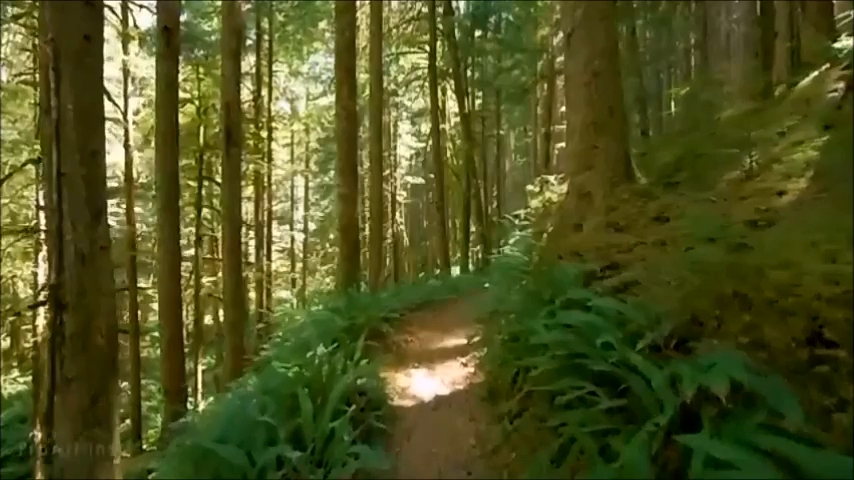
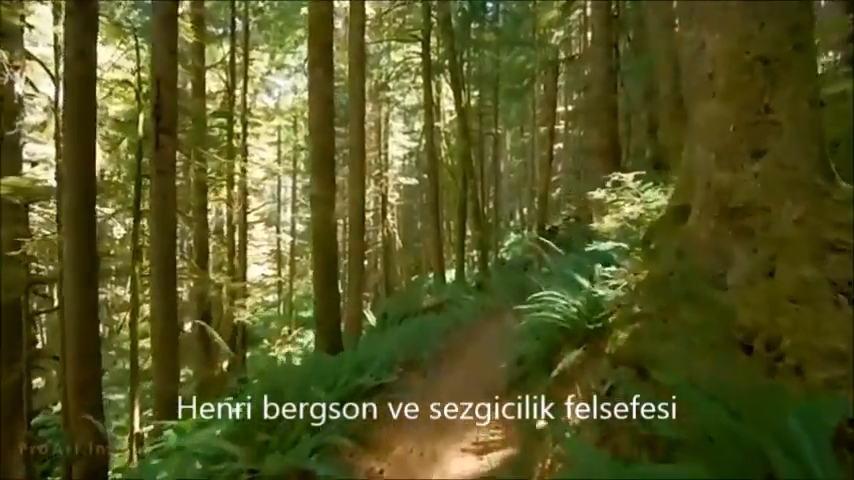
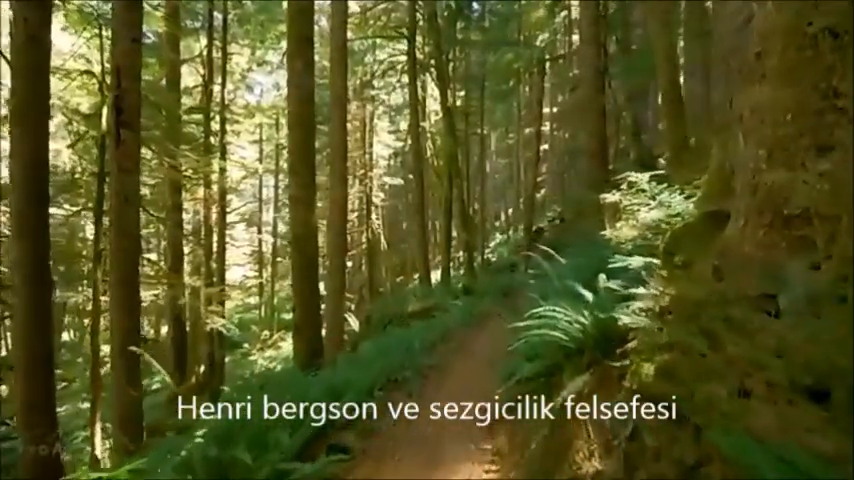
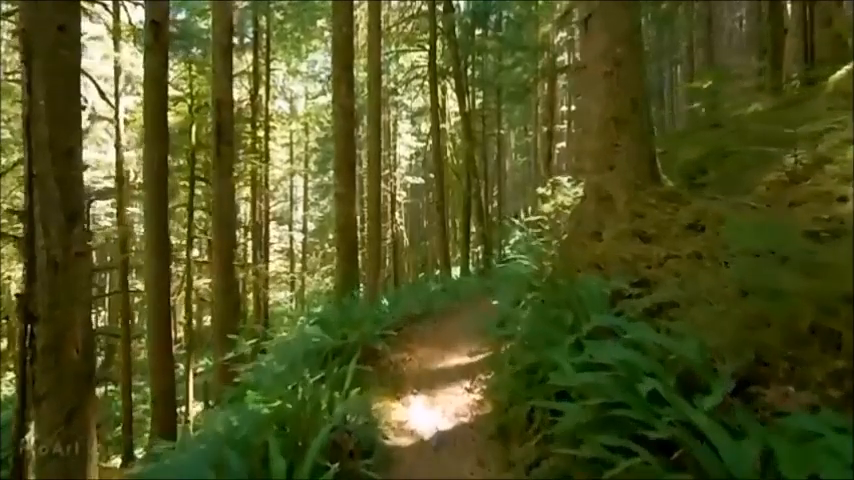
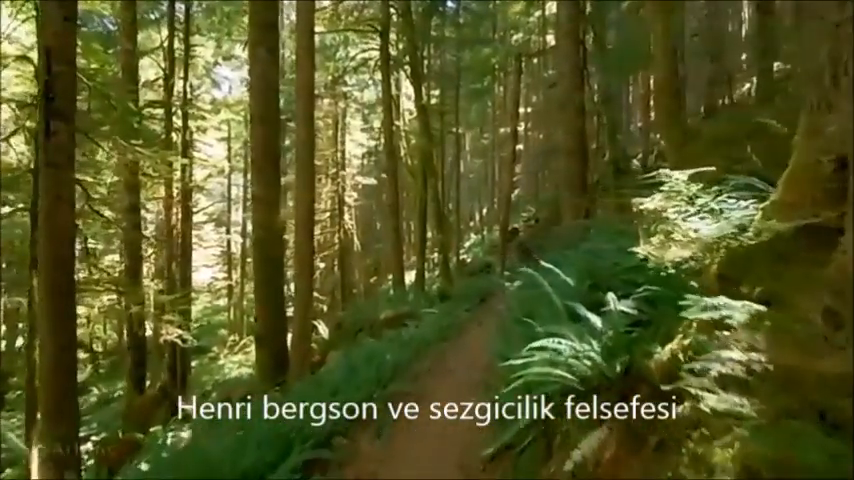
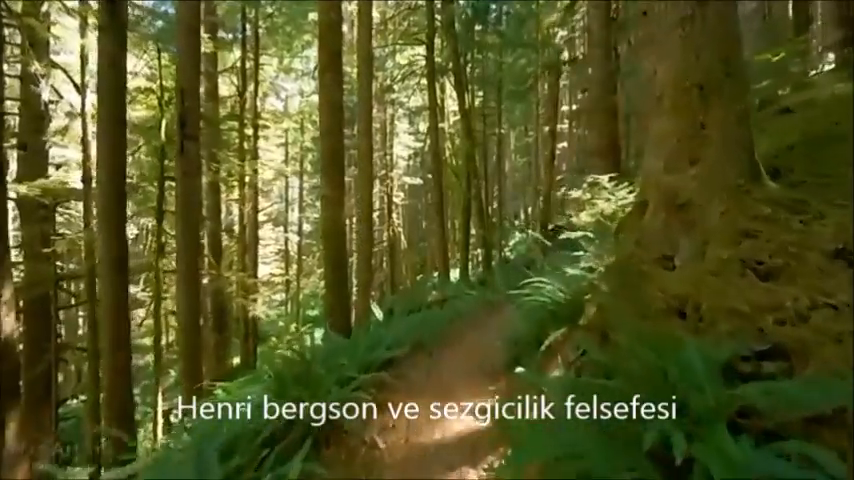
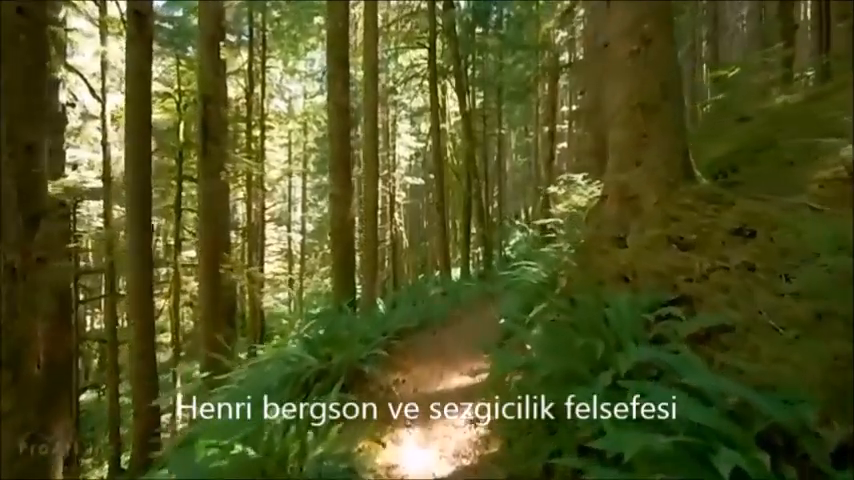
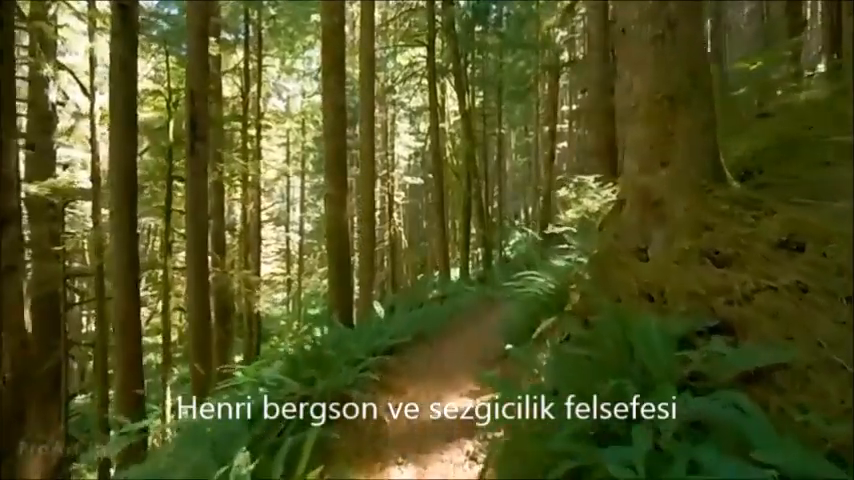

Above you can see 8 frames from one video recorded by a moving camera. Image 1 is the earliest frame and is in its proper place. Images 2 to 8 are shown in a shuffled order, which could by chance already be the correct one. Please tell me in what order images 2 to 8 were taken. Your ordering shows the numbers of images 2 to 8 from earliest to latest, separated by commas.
4, 7, 8, 6, 2, 3, 5
